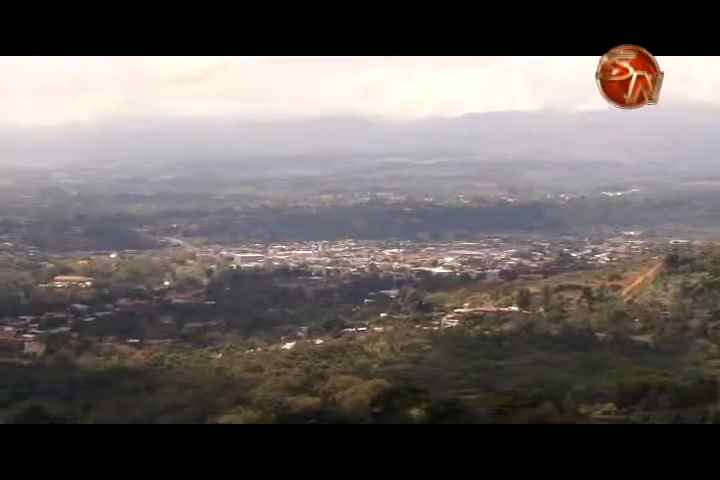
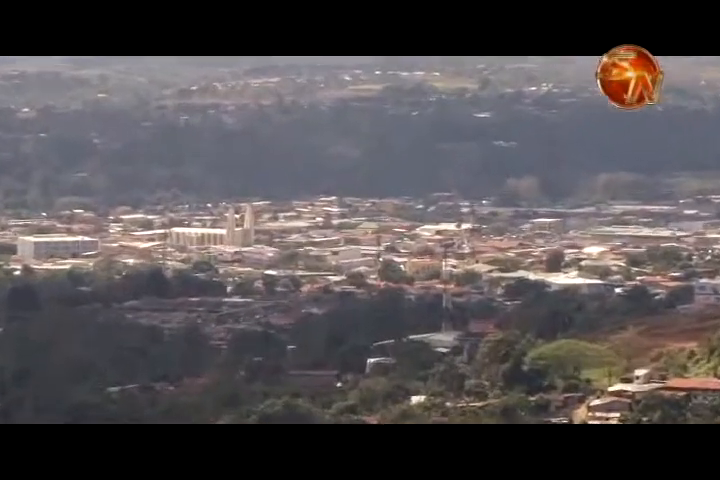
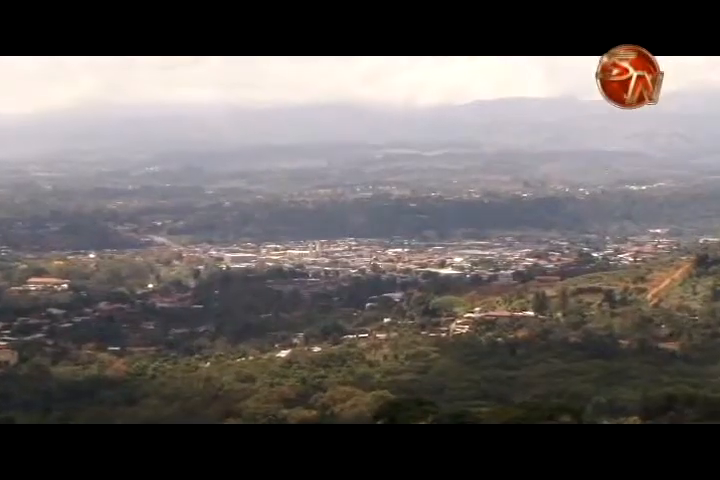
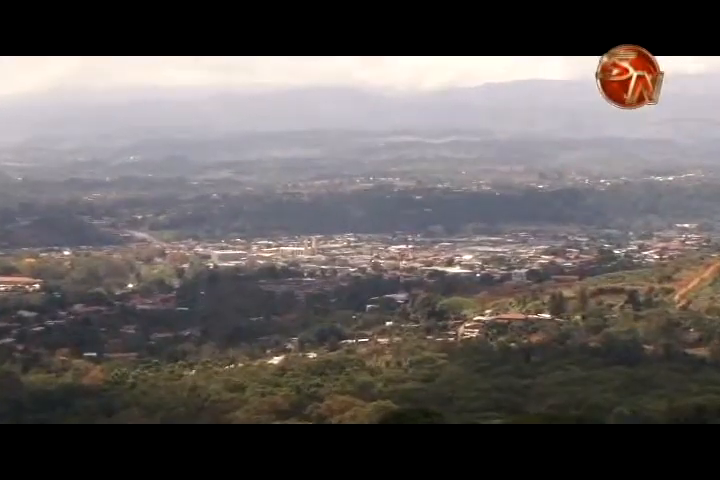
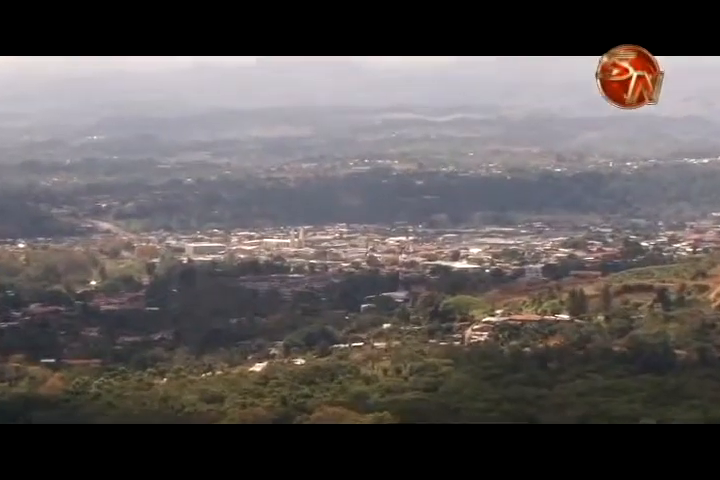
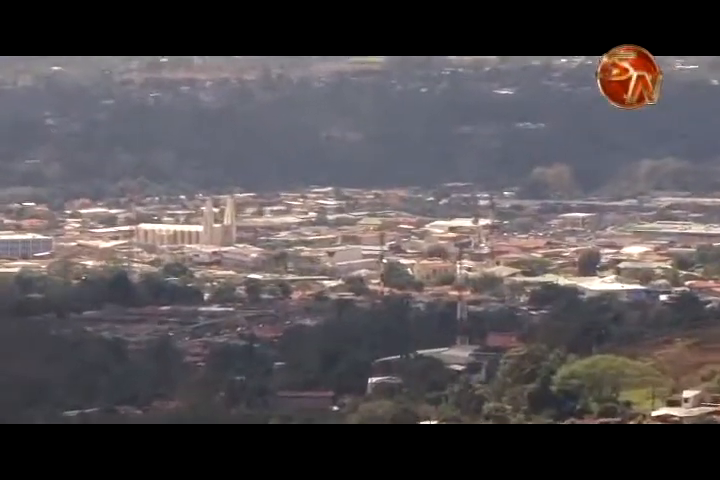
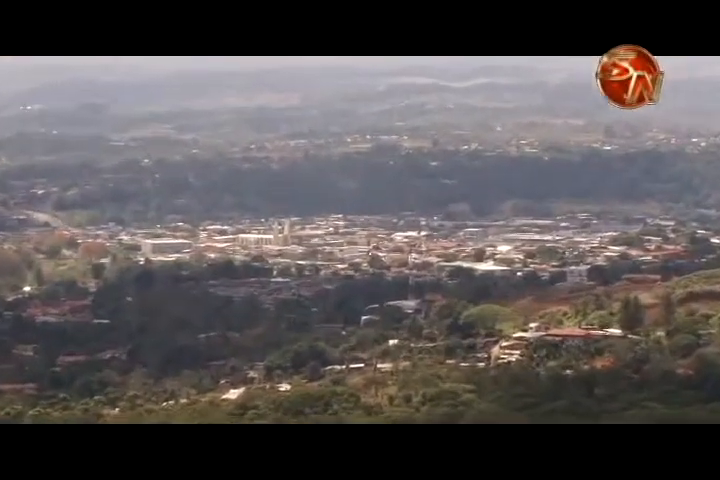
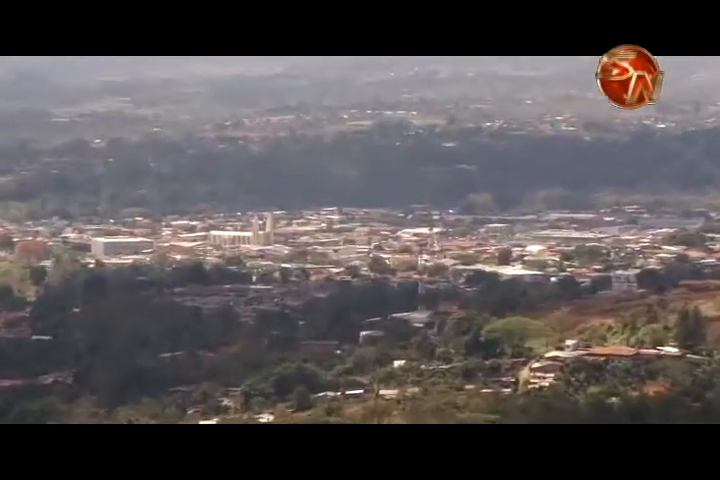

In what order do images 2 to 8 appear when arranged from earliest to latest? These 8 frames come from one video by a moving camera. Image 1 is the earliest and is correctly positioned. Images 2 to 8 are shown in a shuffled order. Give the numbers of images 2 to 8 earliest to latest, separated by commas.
3, 4, 5, 7, 8, 2, 6
